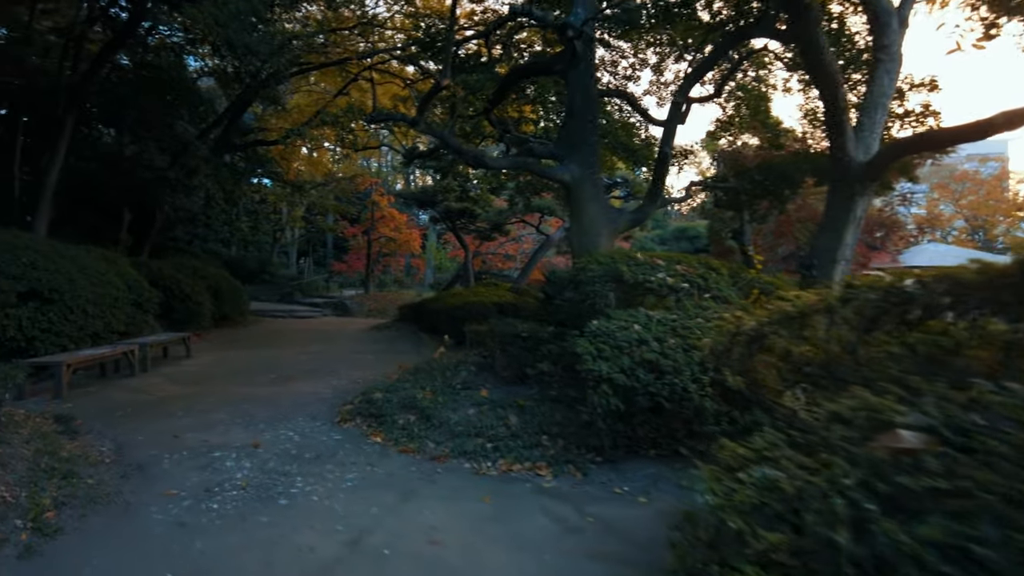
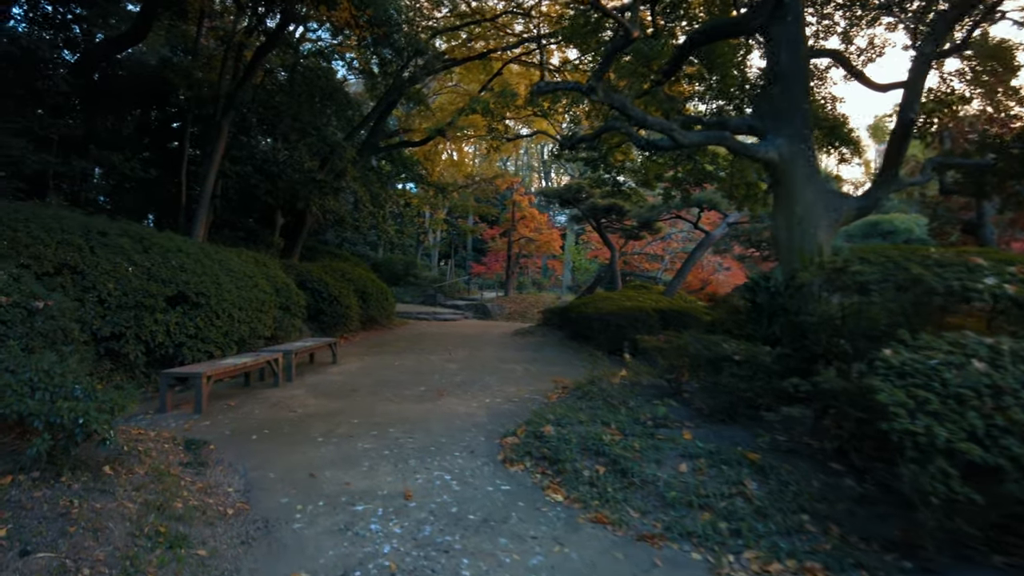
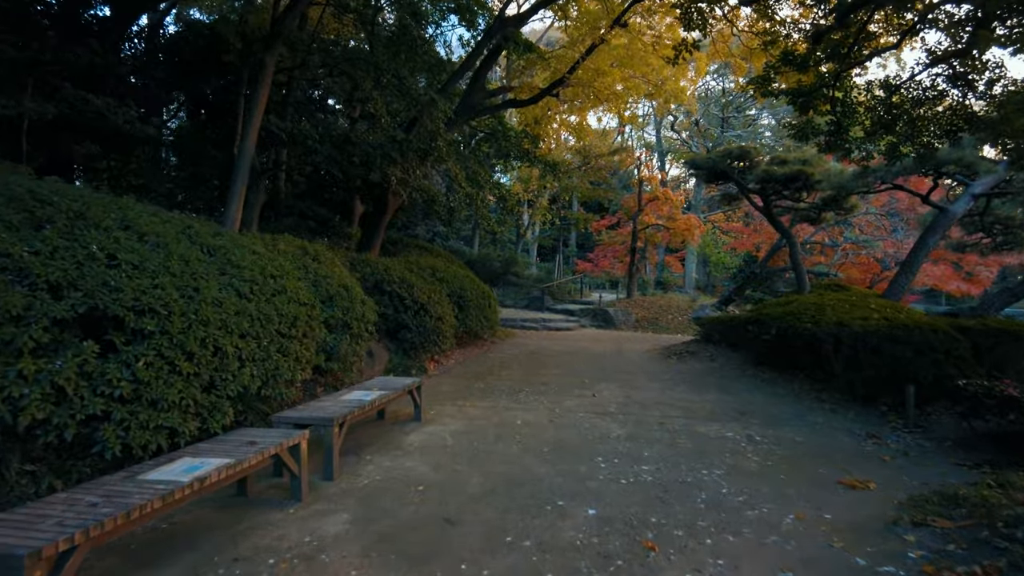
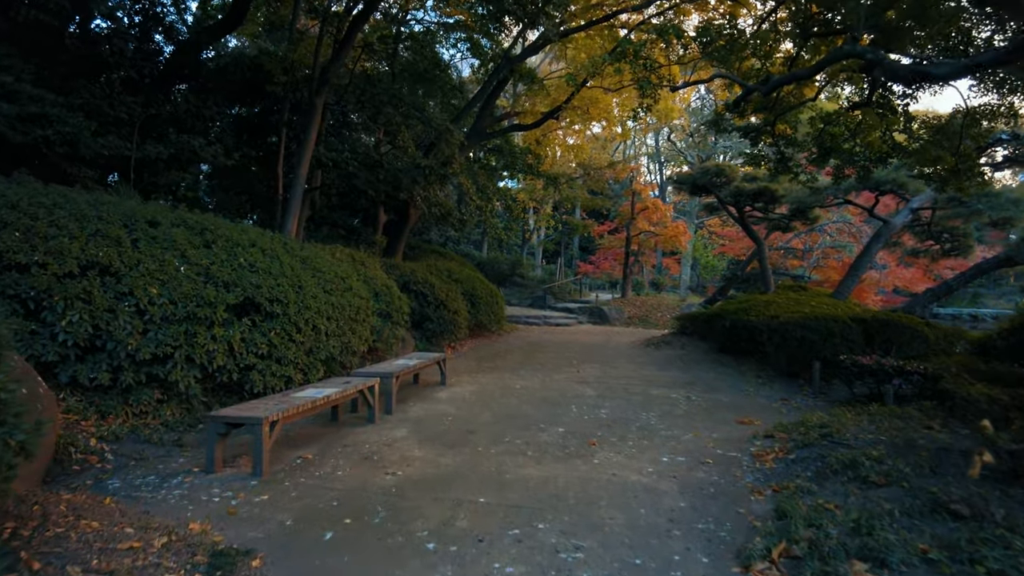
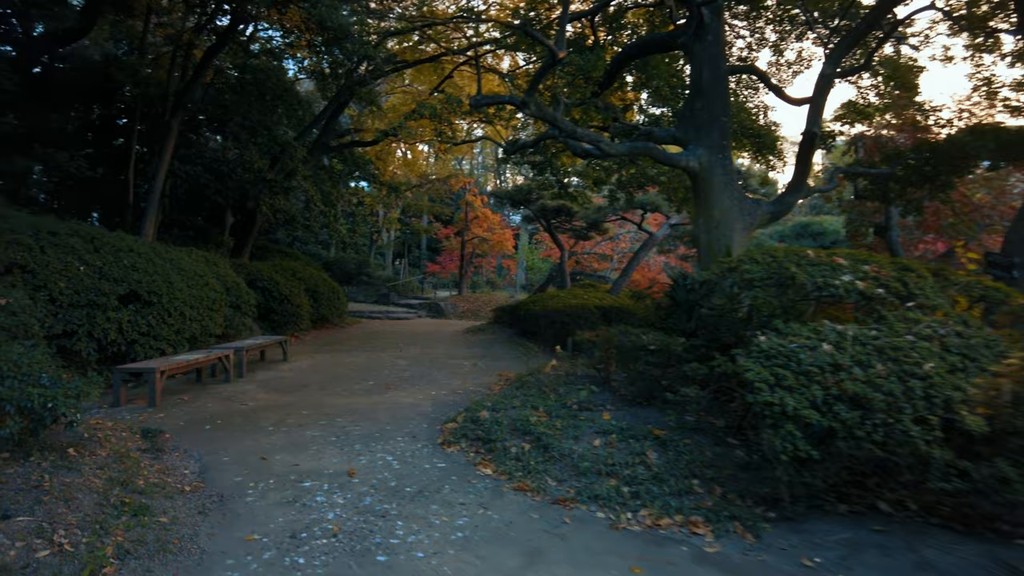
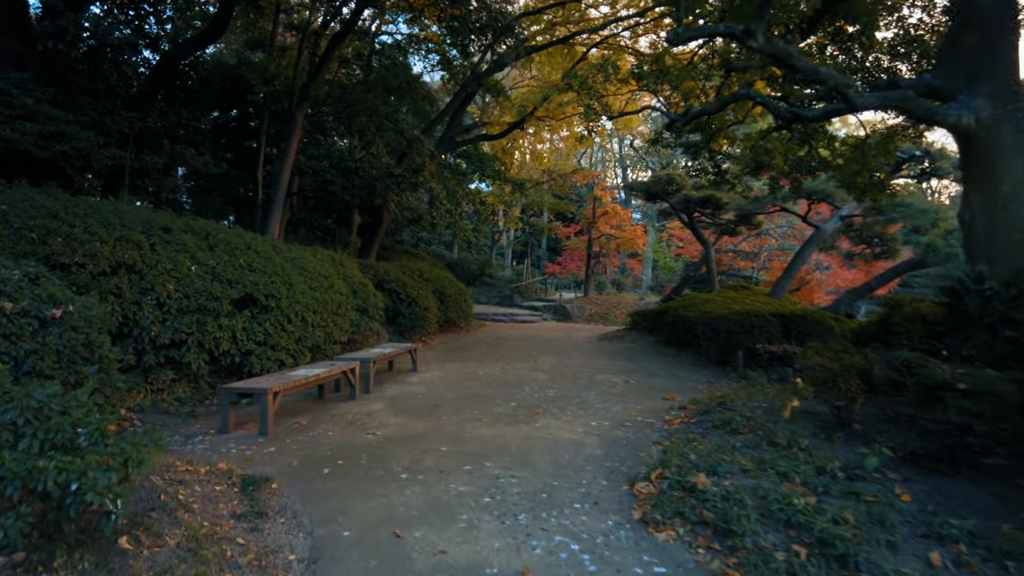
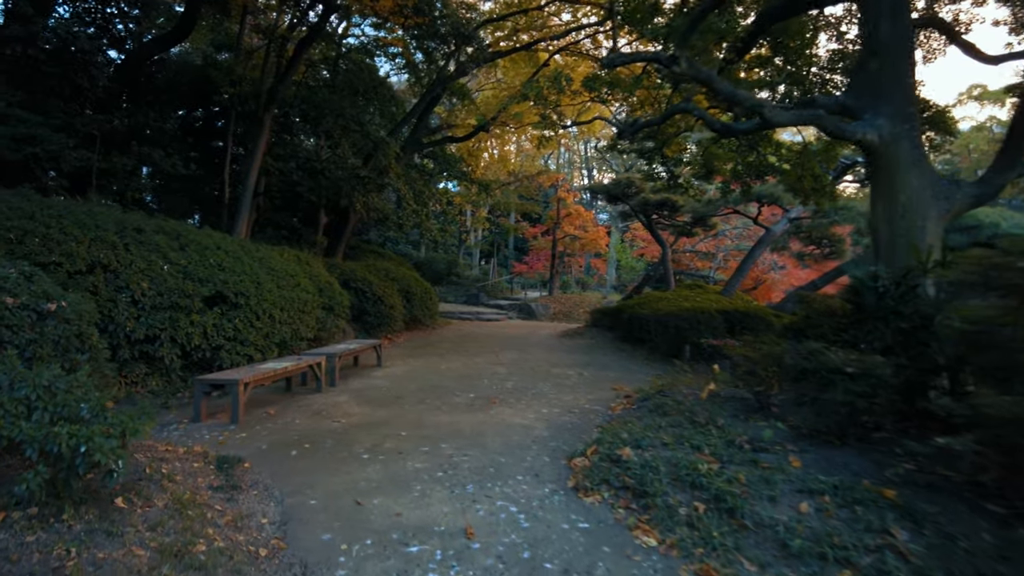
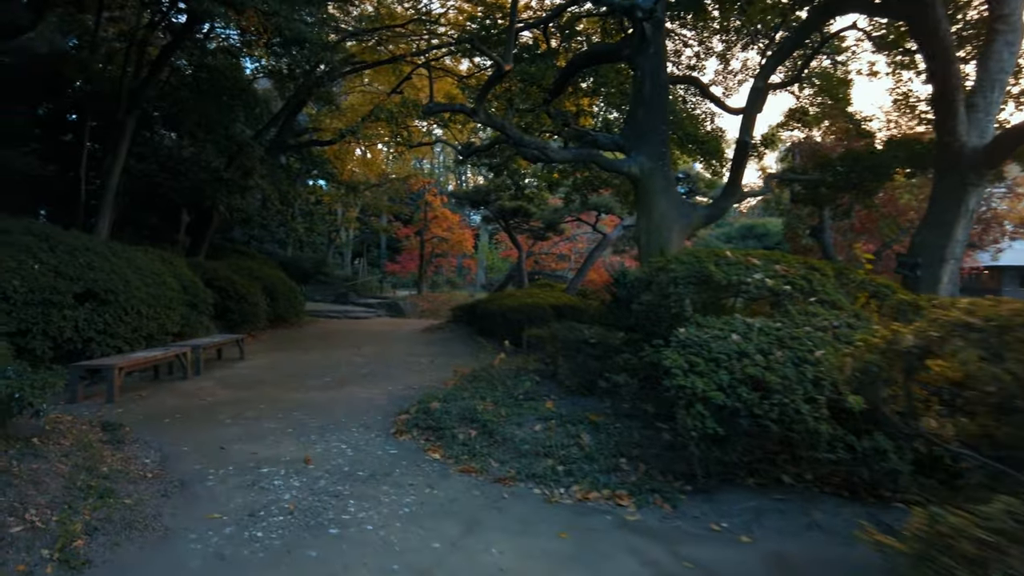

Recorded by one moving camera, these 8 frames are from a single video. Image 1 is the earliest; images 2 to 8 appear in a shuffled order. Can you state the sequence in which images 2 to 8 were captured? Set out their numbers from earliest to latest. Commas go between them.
8, 5, 2, 7, 6, 4, 3
